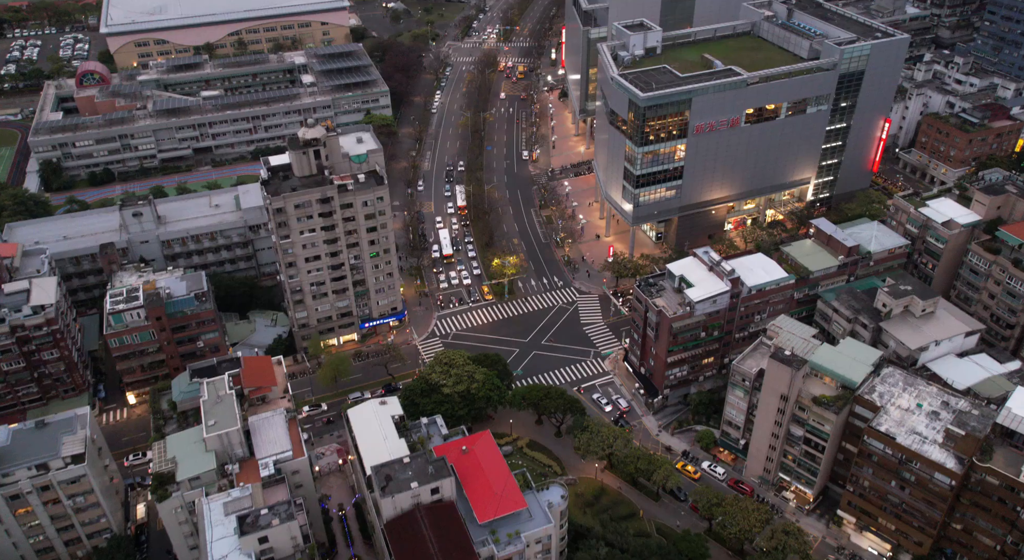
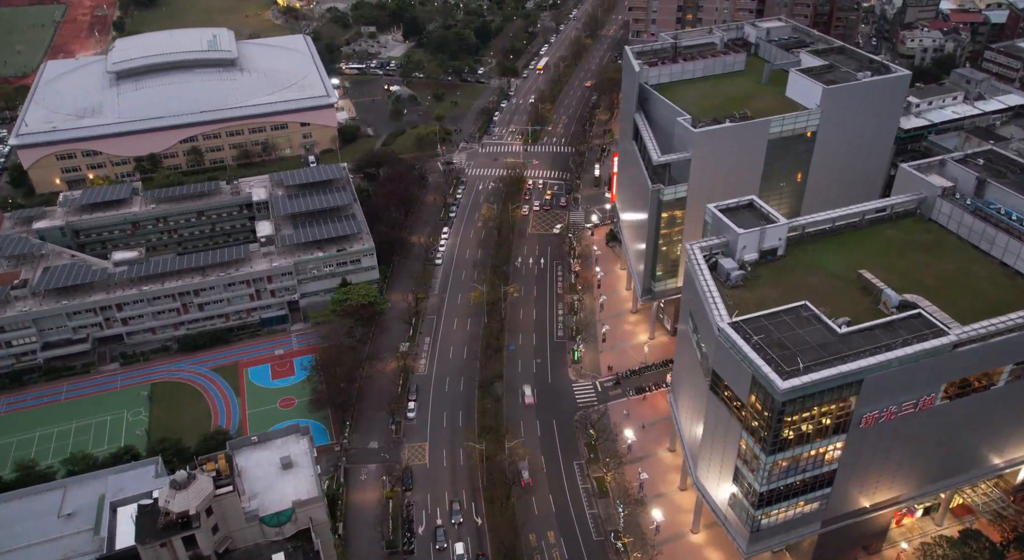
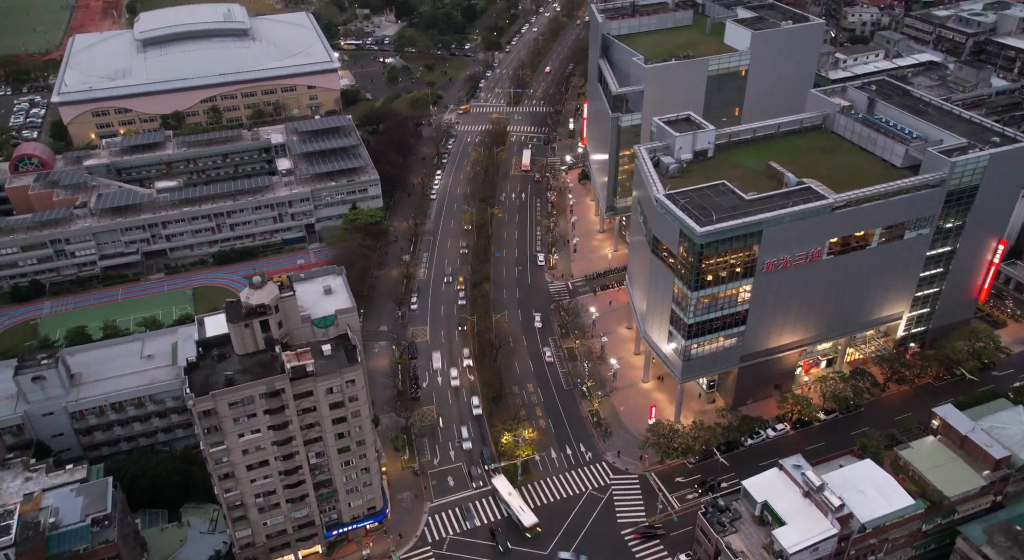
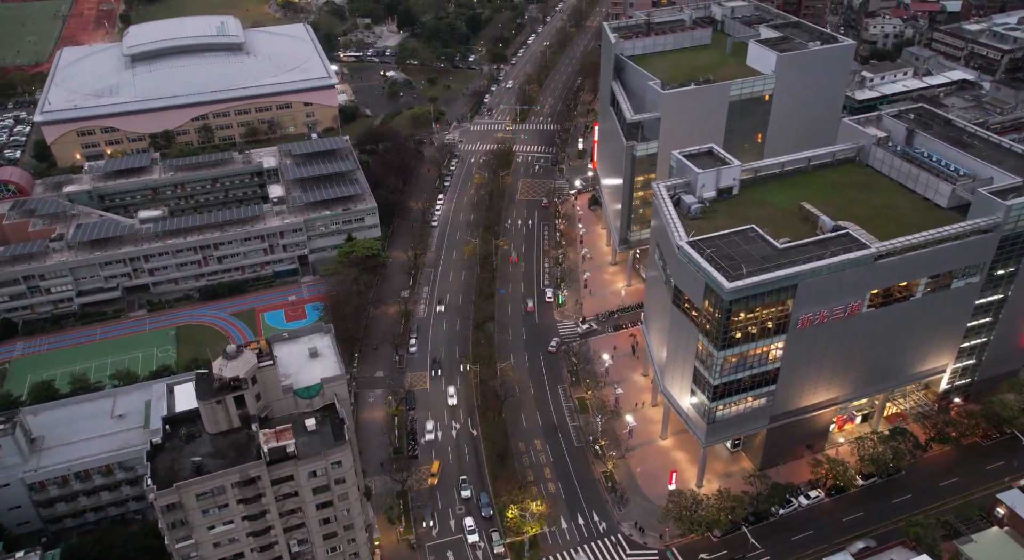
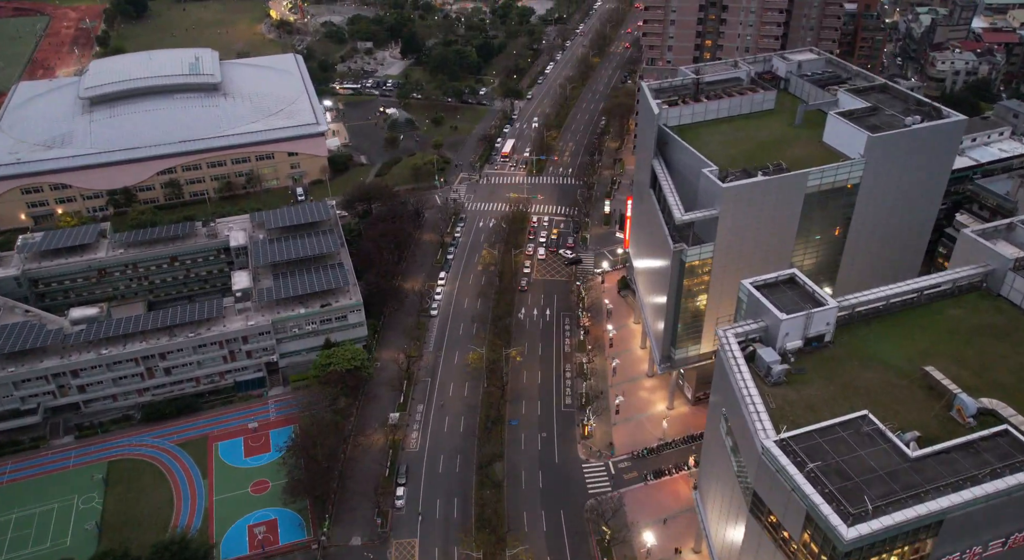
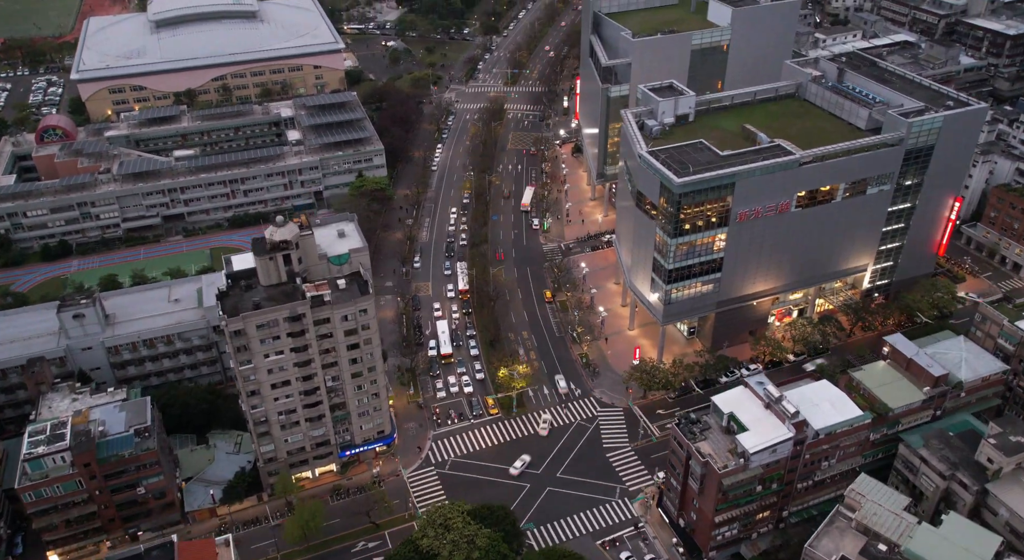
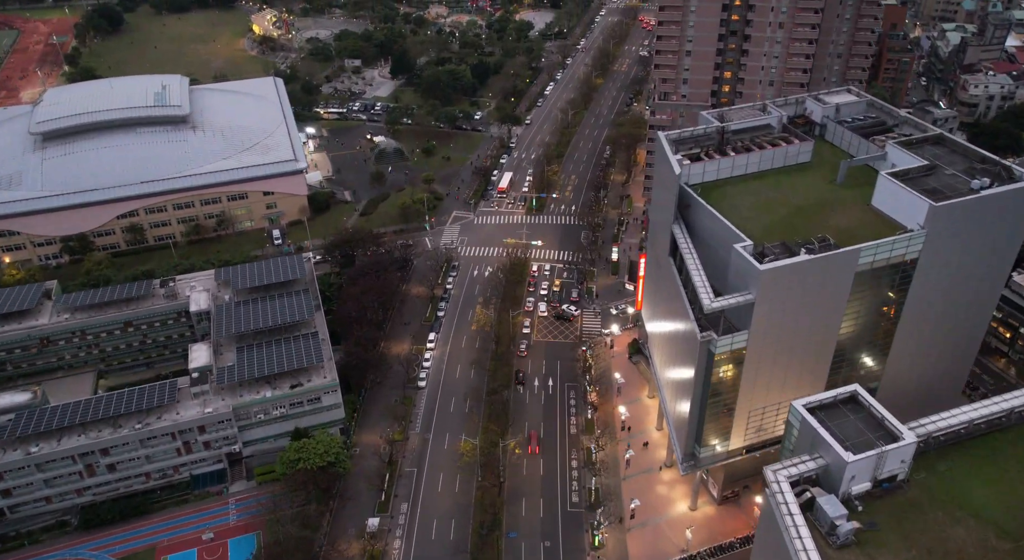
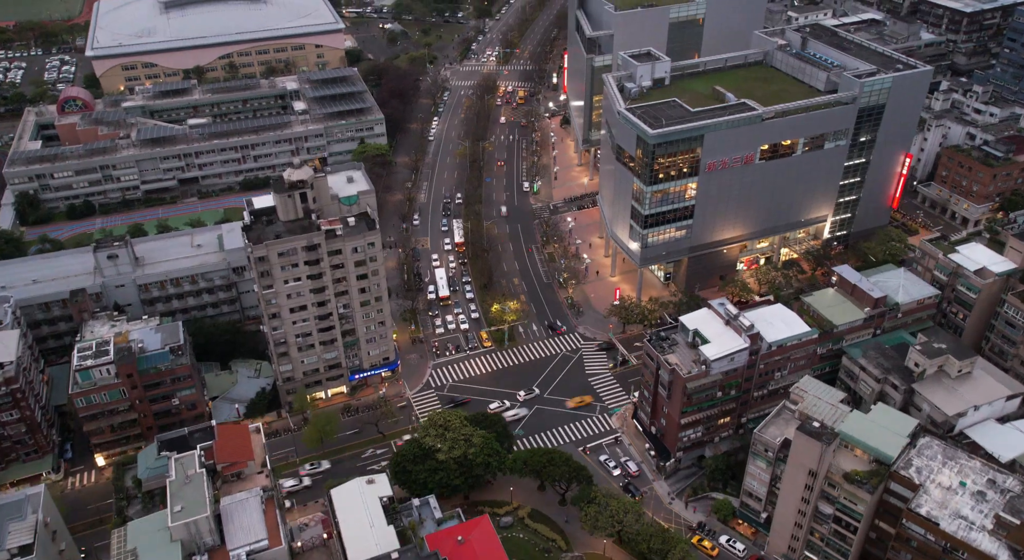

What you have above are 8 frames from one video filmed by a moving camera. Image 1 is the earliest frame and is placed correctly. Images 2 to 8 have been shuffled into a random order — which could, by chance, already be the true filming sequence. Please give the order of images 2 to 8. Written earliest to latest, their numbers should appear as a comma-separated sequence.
8, 6, 3, 4, 2, 5, 7
